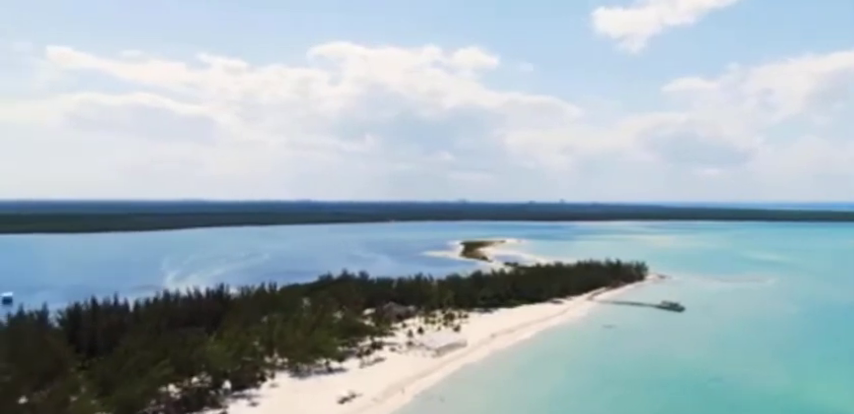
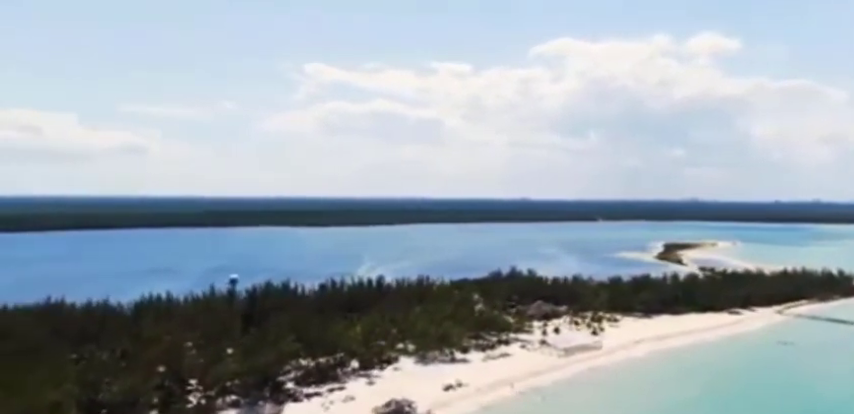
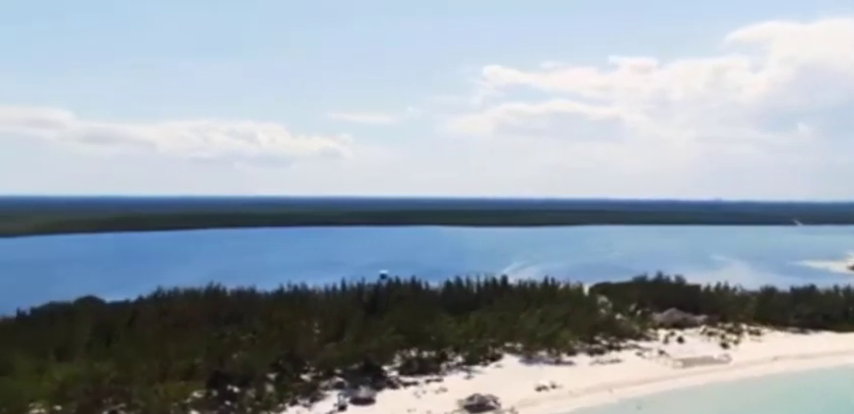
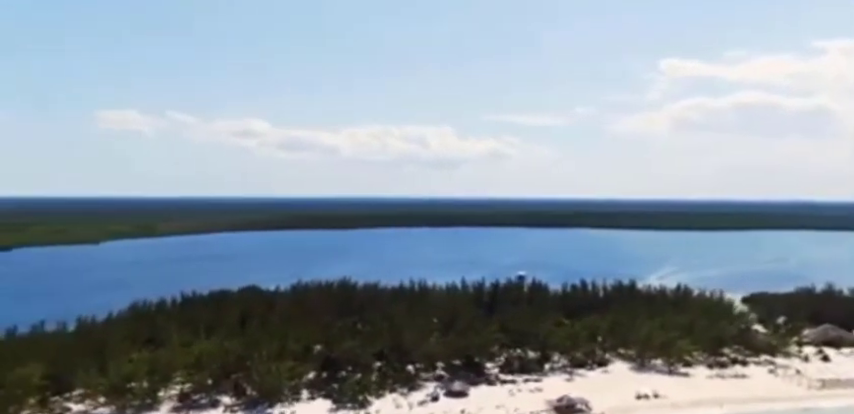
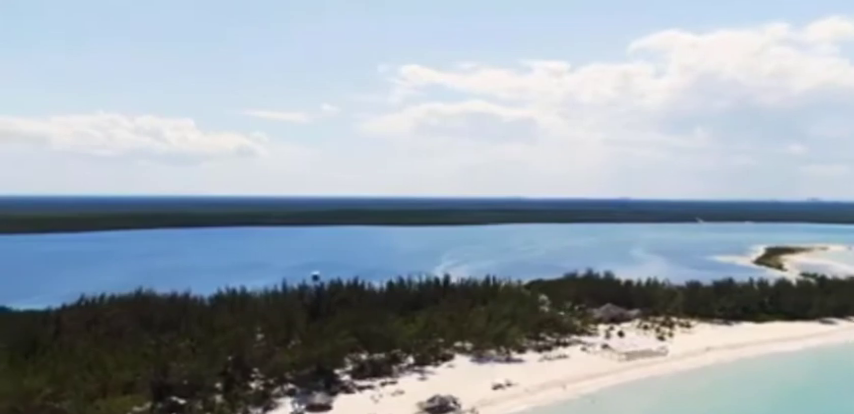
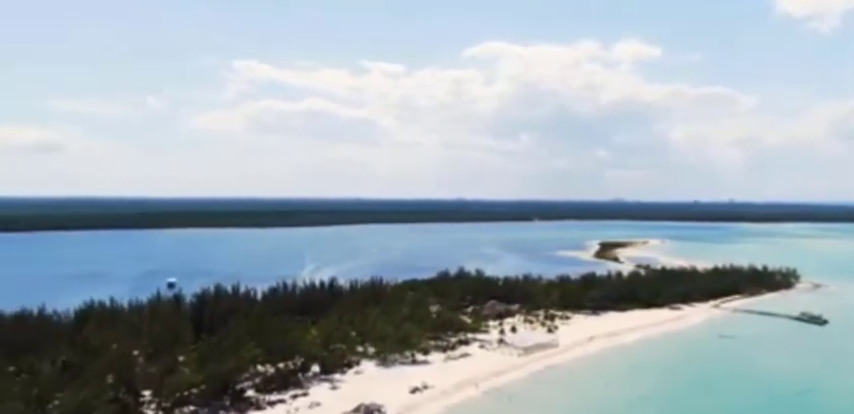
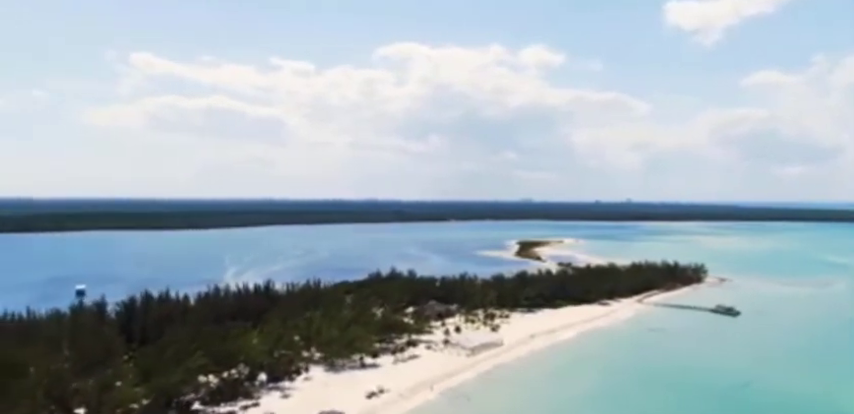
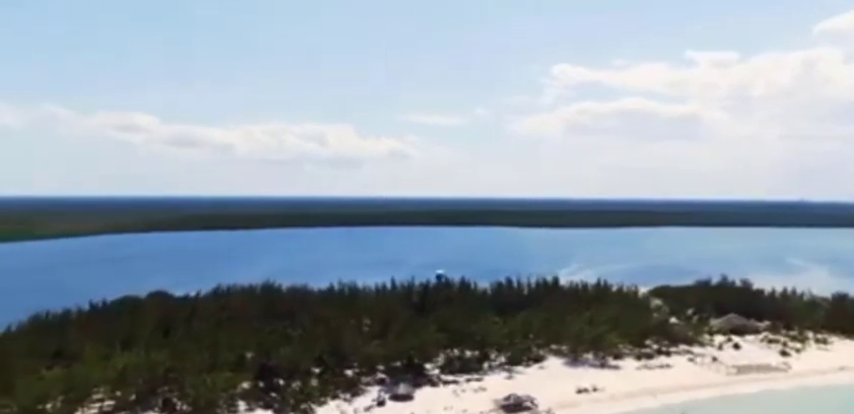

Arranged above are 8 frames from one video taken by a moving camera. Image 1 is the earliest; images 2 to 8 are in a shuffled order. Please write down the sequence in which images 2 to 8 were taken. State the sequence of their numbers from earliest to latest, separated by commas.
7, 6, 2, 5, 3, 8, 4
